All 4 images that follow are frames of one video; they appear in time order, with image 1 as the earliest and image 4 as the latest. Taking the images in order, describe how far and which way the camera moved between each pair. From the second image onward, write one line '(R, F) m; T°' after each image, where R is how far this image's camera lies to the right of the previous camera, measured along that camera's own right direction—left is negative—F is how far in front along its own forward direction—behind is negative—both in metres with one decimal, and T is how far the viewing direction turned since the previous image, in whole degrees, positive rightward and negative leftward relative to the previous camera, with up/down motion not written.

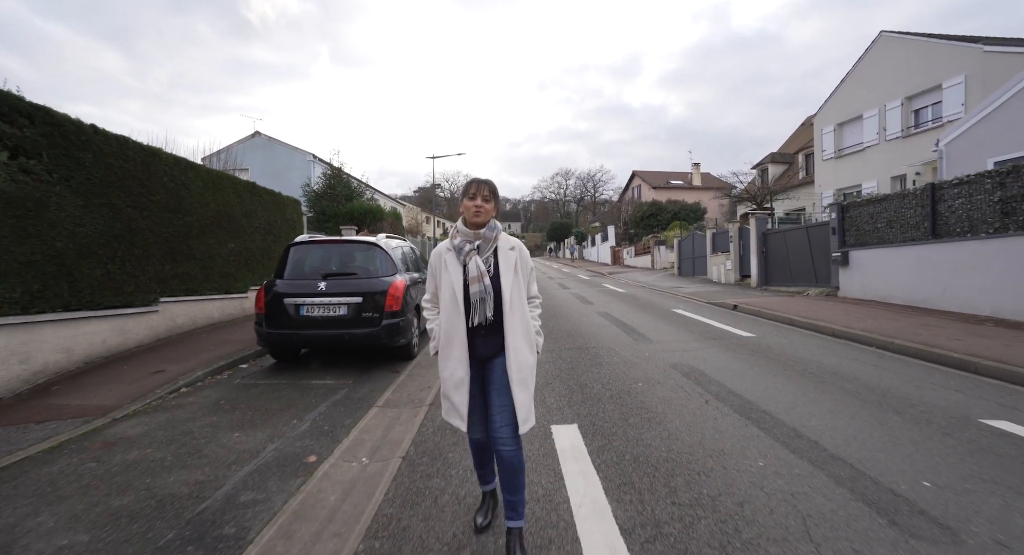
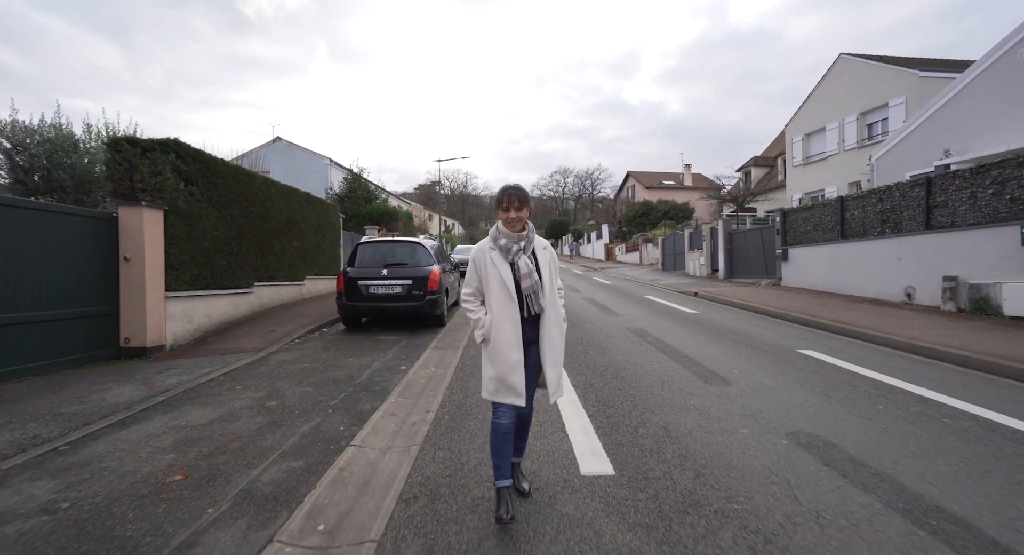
(-0.1, -2.3) m; 0°
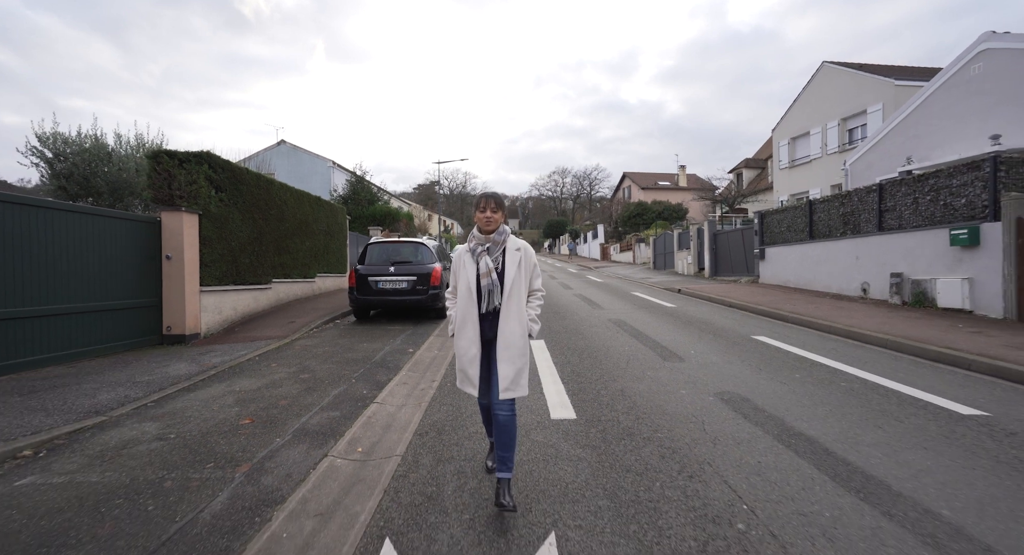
(+0.1, -0.9) m; 0°
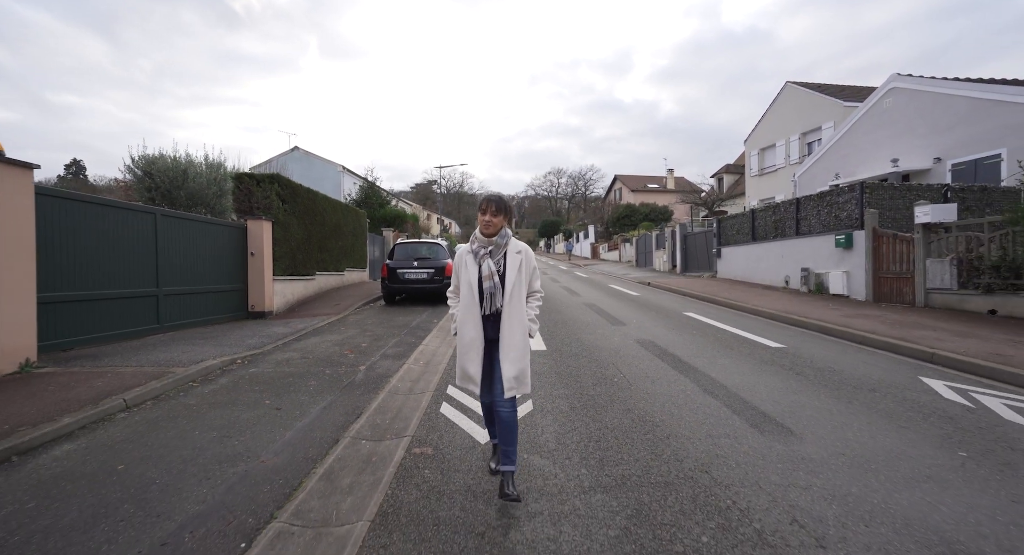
(0.0, -2.4) m; +1°
